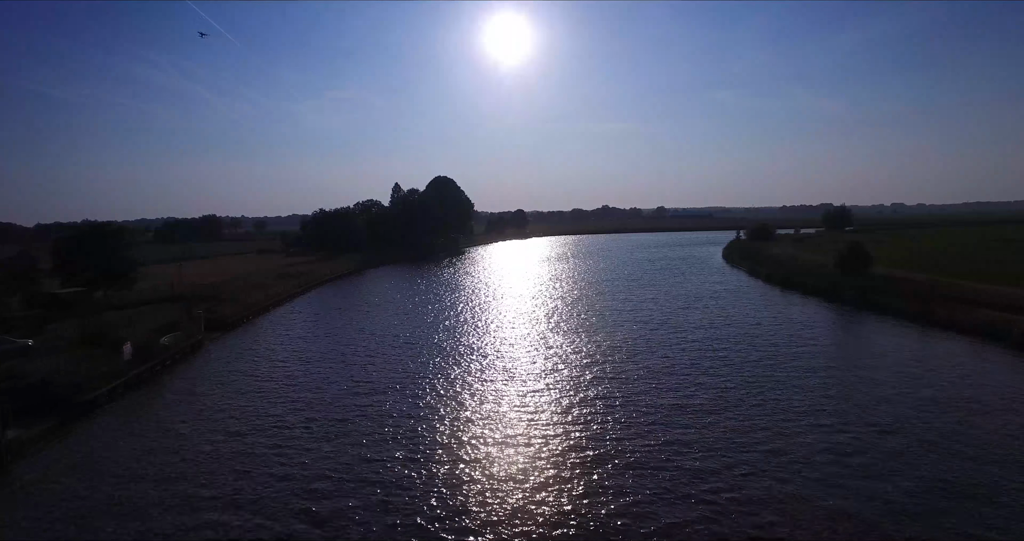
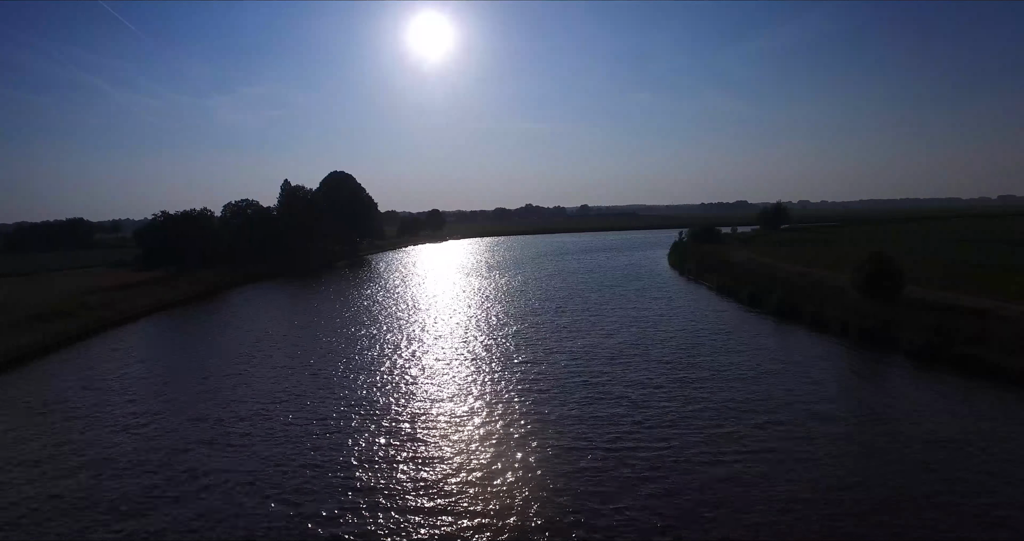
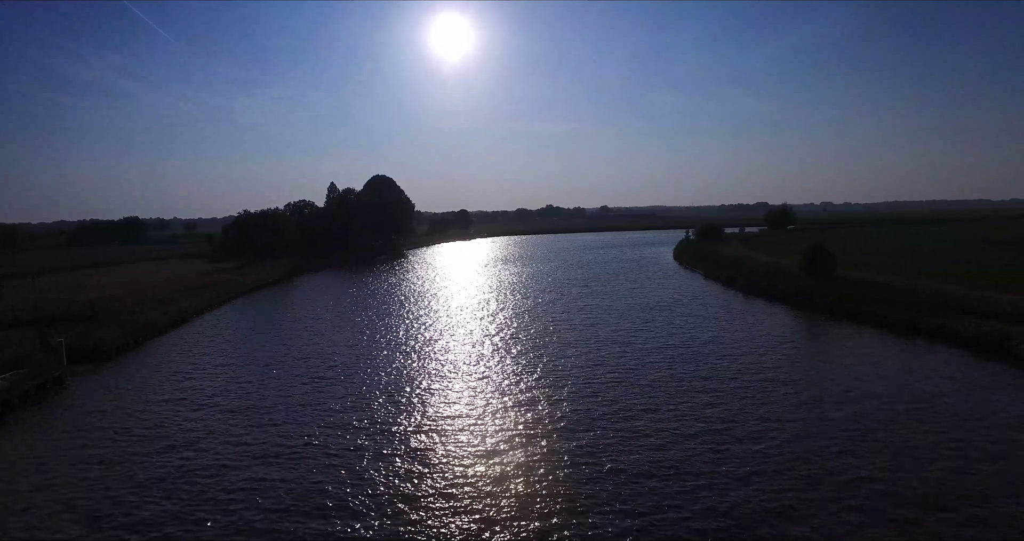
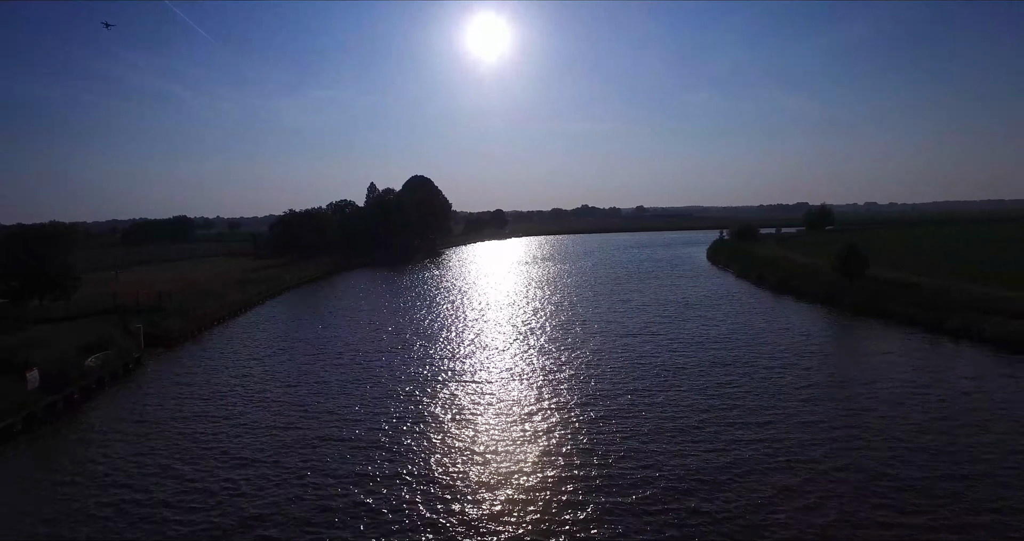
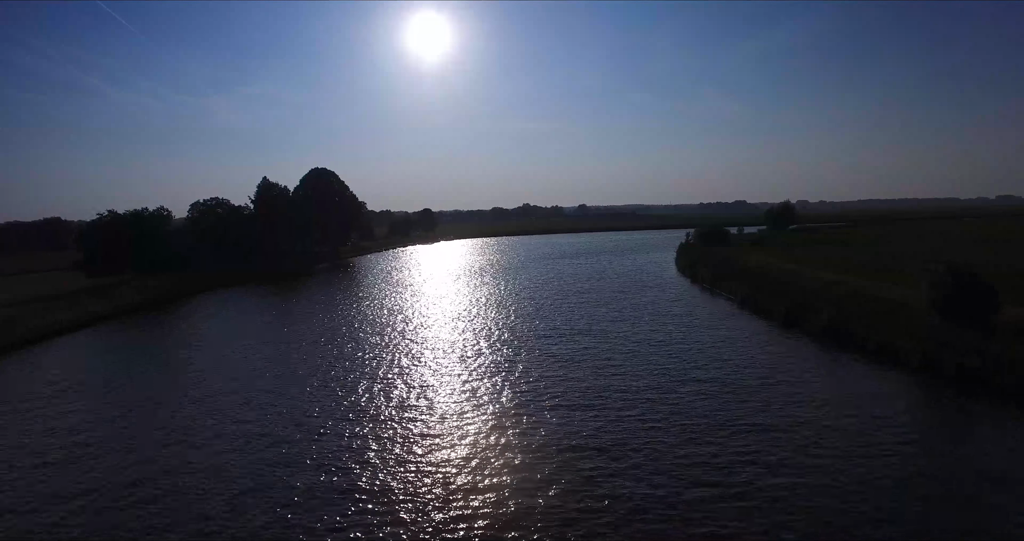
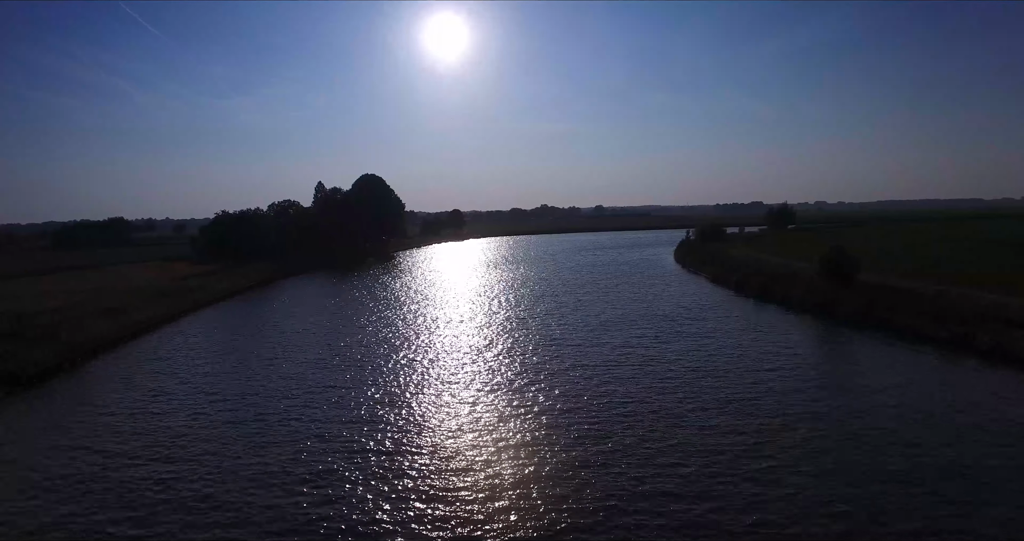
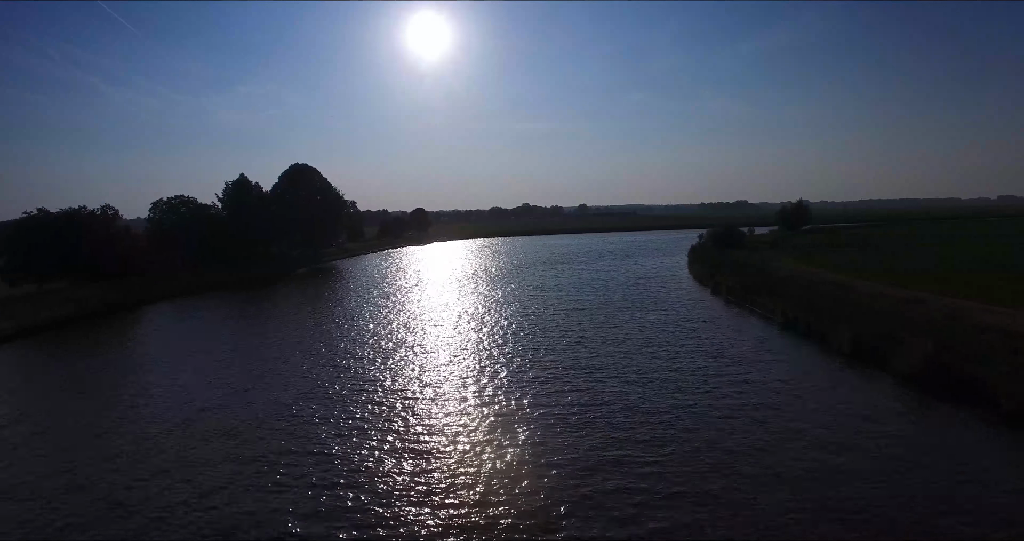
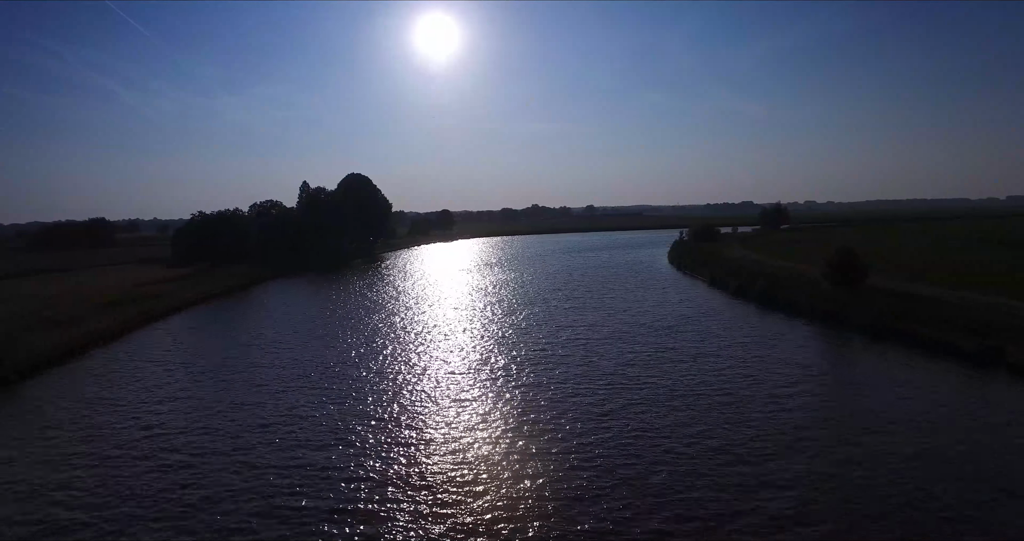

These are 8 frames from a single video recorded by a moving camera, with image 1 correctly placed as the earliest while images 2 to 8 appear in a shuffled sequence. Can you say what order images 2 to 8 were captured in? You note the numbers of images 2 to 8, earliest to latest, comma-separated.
4, 3, 6, 8, 2, 5, 7
